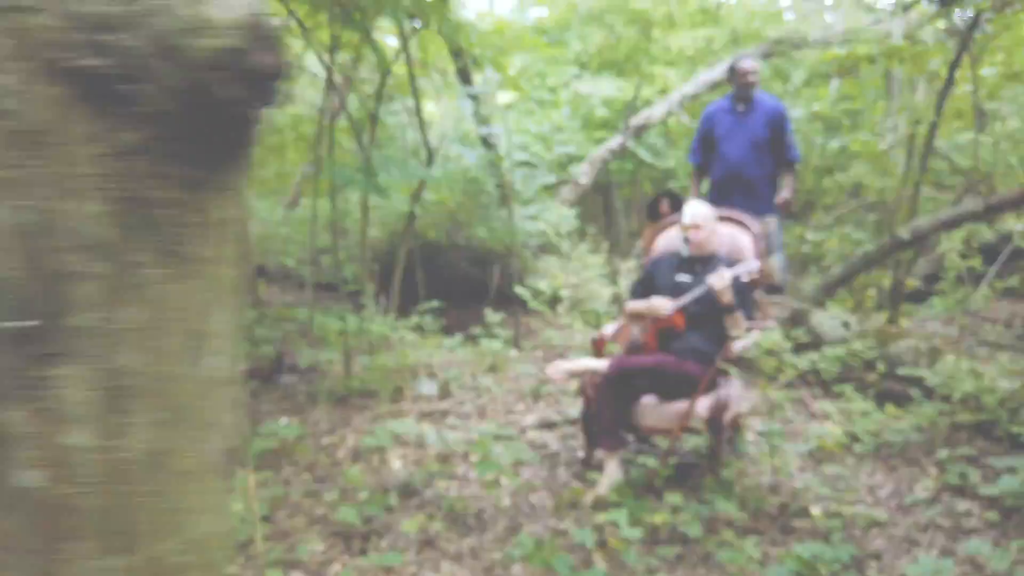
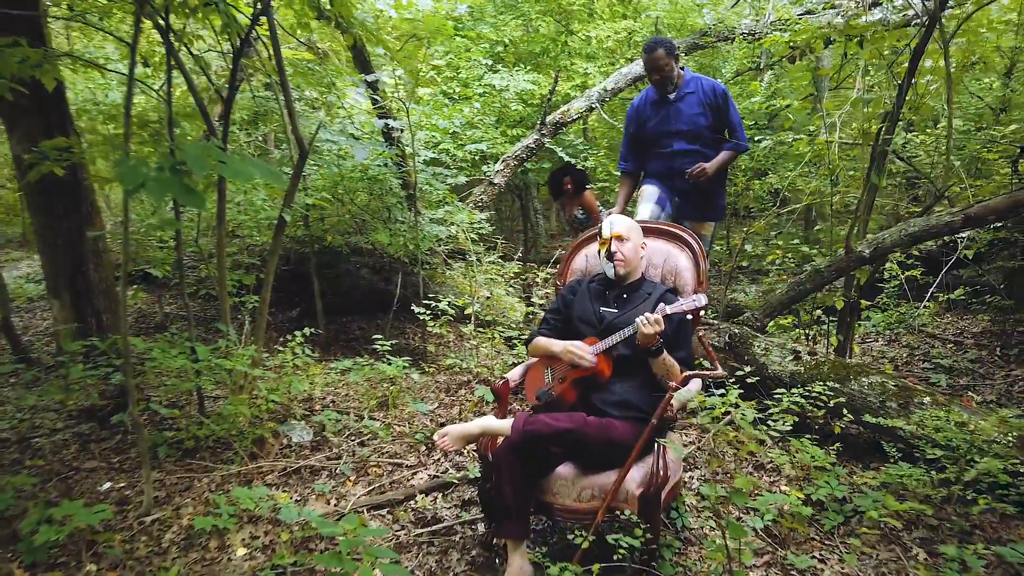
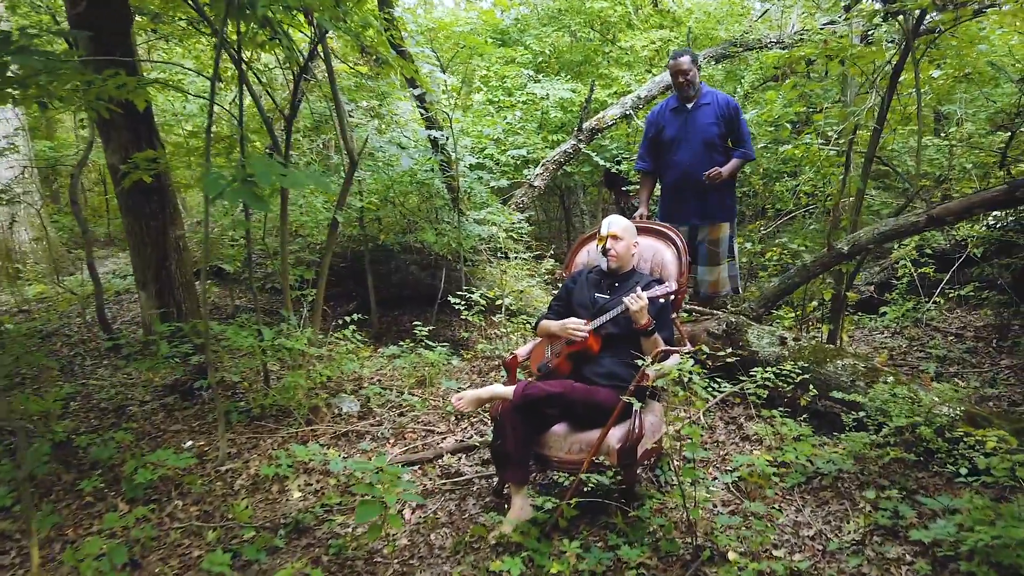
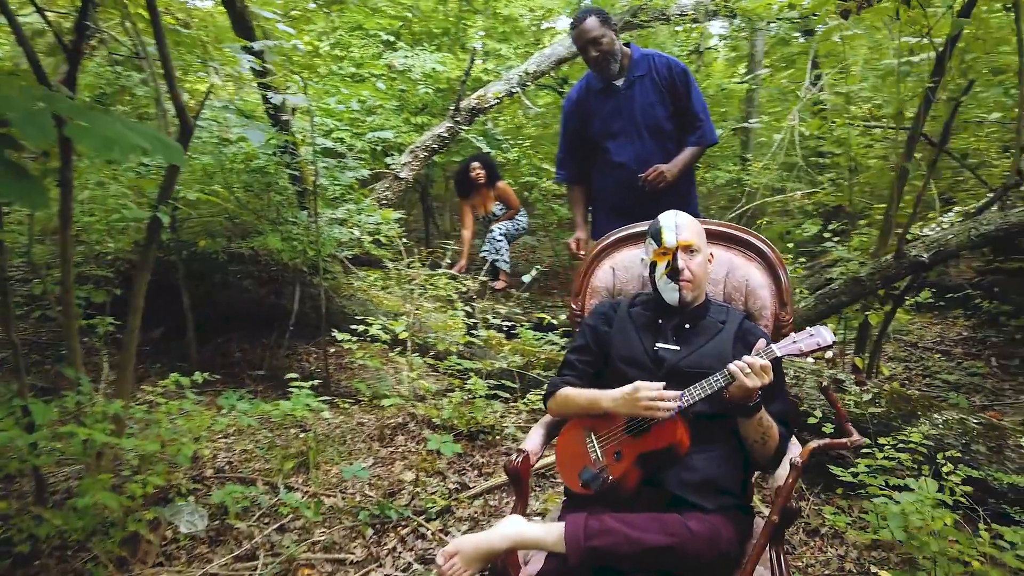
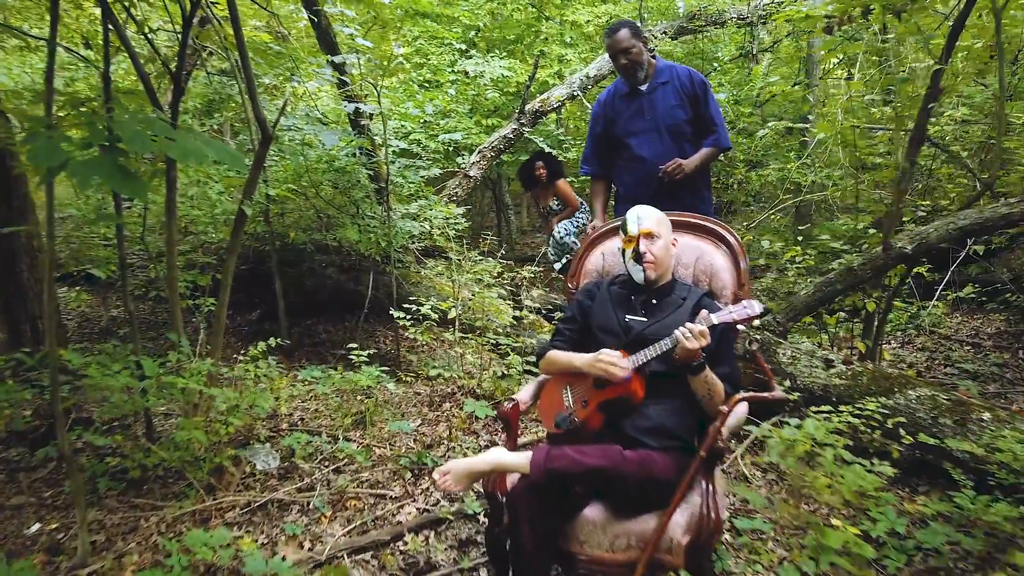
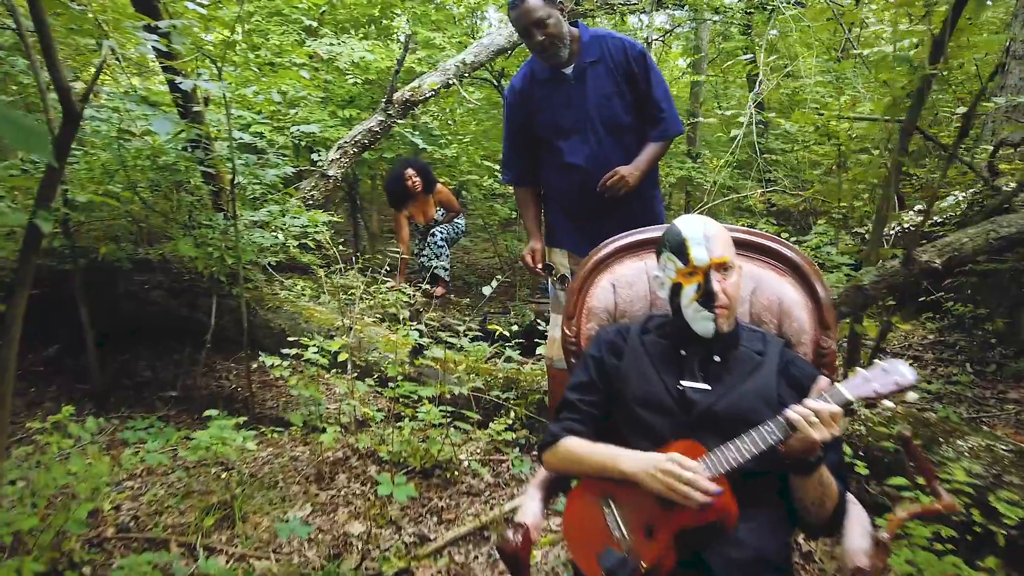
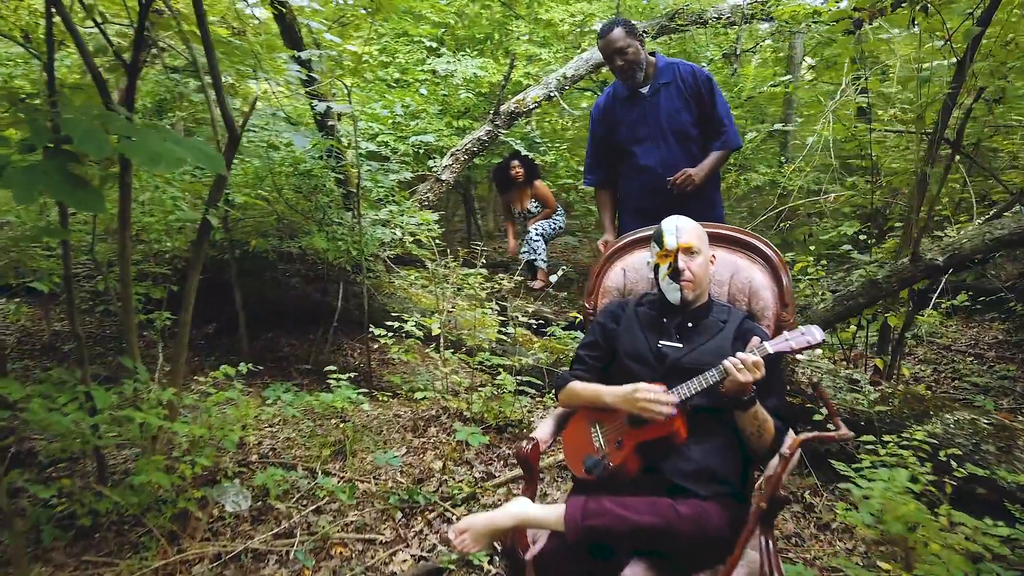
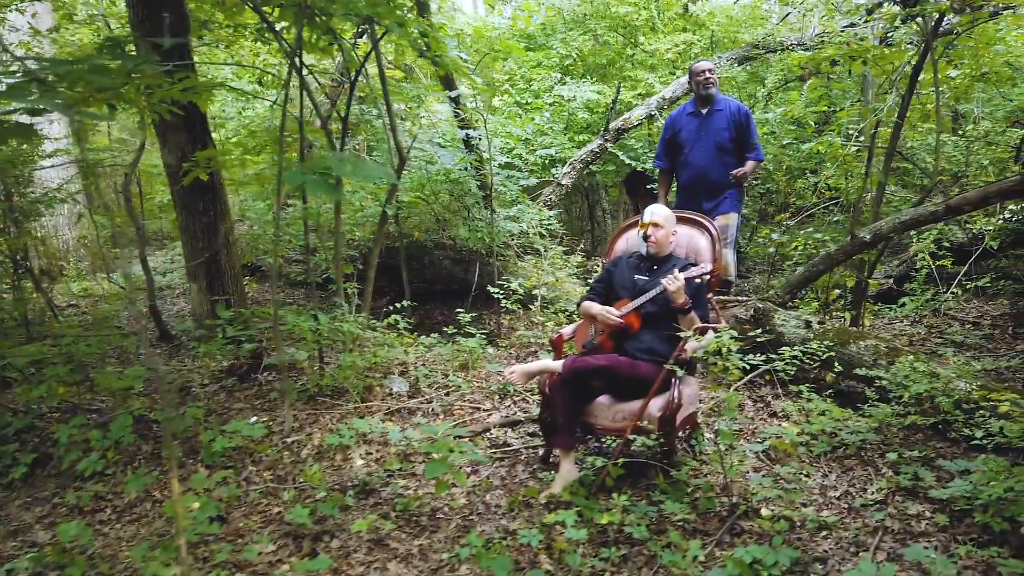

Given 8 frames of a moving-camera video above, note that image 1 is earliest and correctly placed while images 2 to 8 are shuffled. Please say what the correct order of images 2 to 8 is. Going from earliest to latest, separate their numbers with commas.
8, 3, 2, 5, 7, 4, 6
